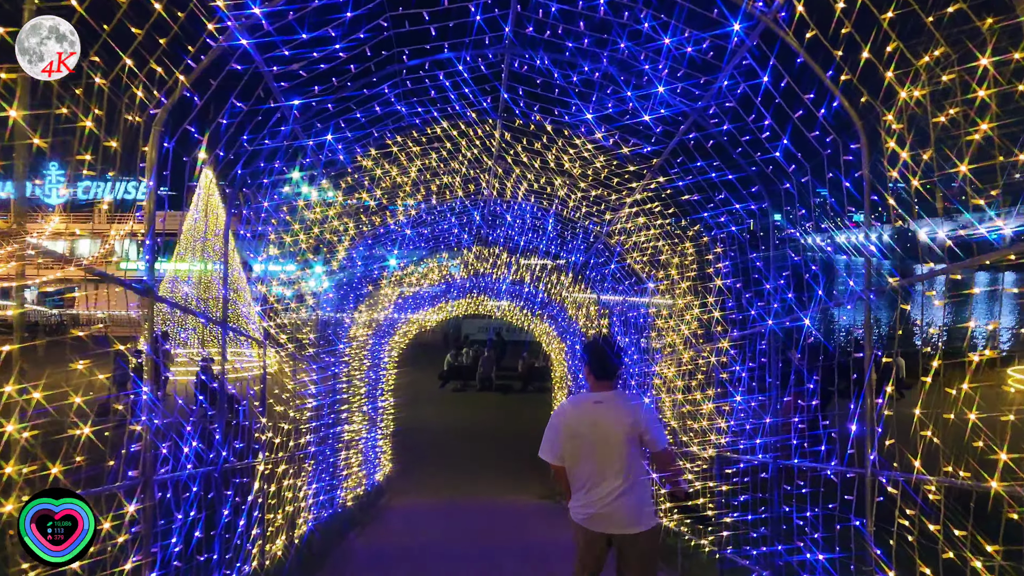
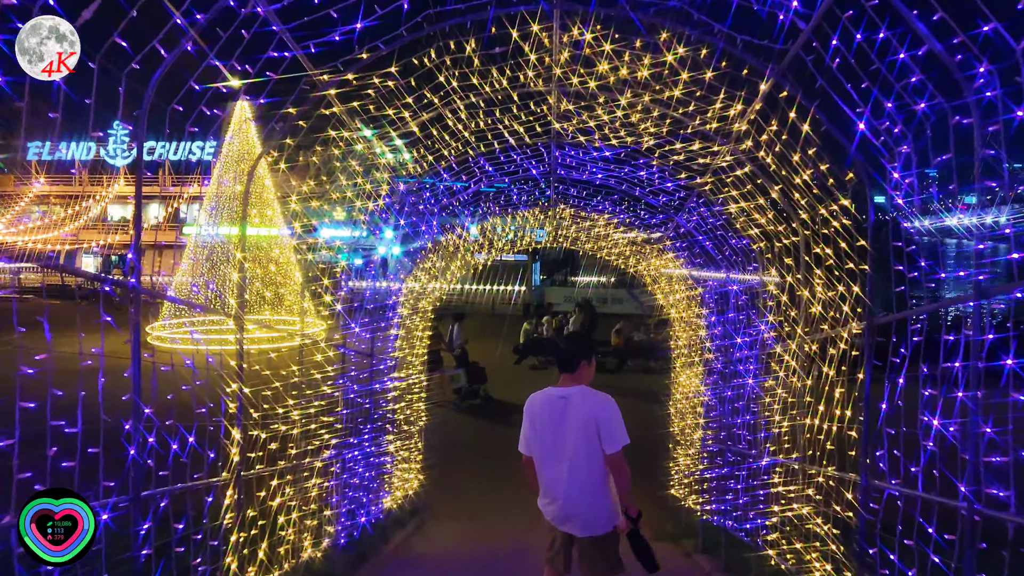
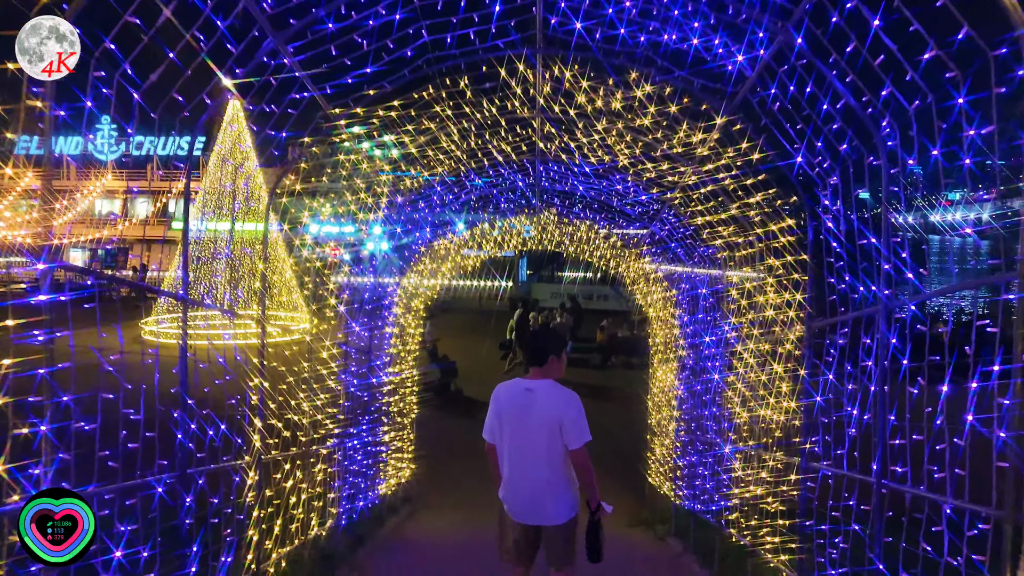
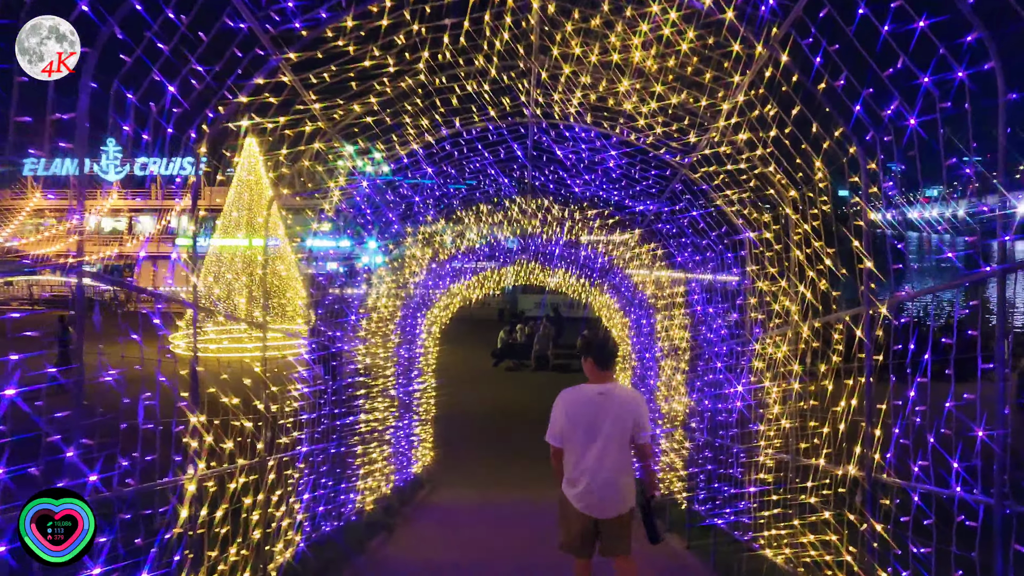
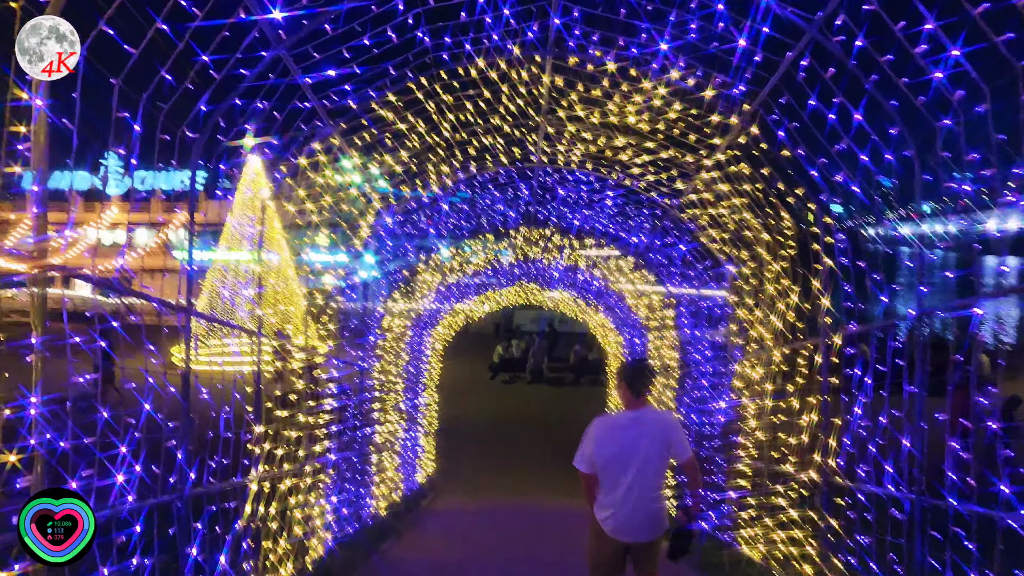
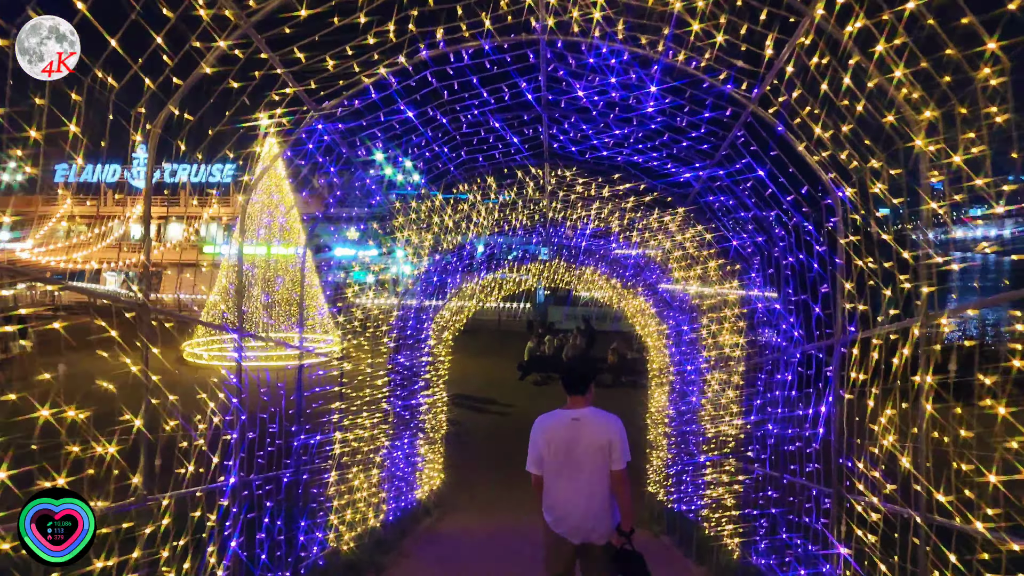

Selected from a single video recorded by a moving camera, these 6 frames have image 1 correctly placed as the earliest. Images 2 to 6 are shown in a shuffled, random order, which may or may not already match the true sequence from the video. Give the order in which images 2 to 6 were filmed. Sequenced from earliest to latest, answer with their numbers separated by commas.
5, 4, 6, 3, 2
